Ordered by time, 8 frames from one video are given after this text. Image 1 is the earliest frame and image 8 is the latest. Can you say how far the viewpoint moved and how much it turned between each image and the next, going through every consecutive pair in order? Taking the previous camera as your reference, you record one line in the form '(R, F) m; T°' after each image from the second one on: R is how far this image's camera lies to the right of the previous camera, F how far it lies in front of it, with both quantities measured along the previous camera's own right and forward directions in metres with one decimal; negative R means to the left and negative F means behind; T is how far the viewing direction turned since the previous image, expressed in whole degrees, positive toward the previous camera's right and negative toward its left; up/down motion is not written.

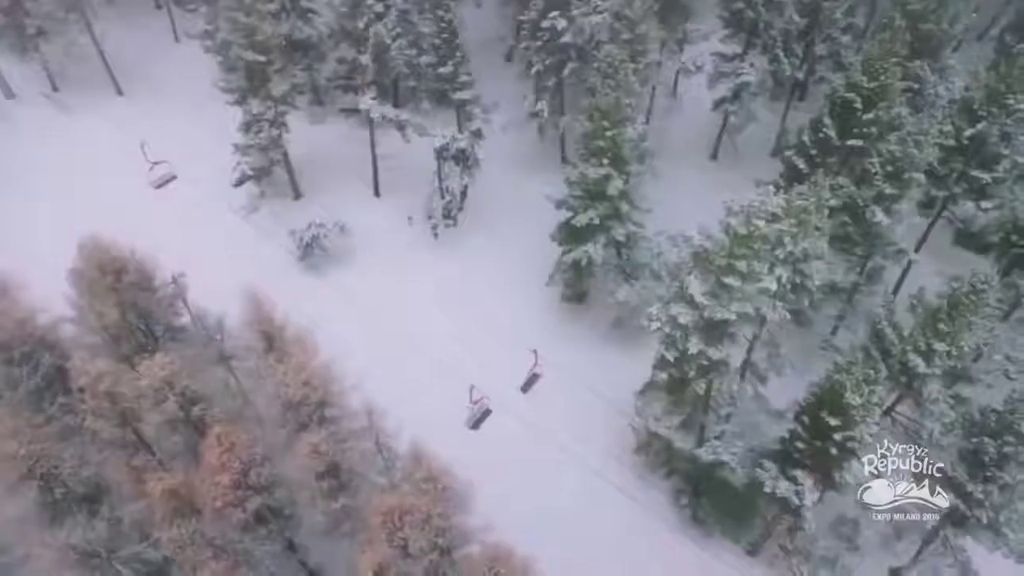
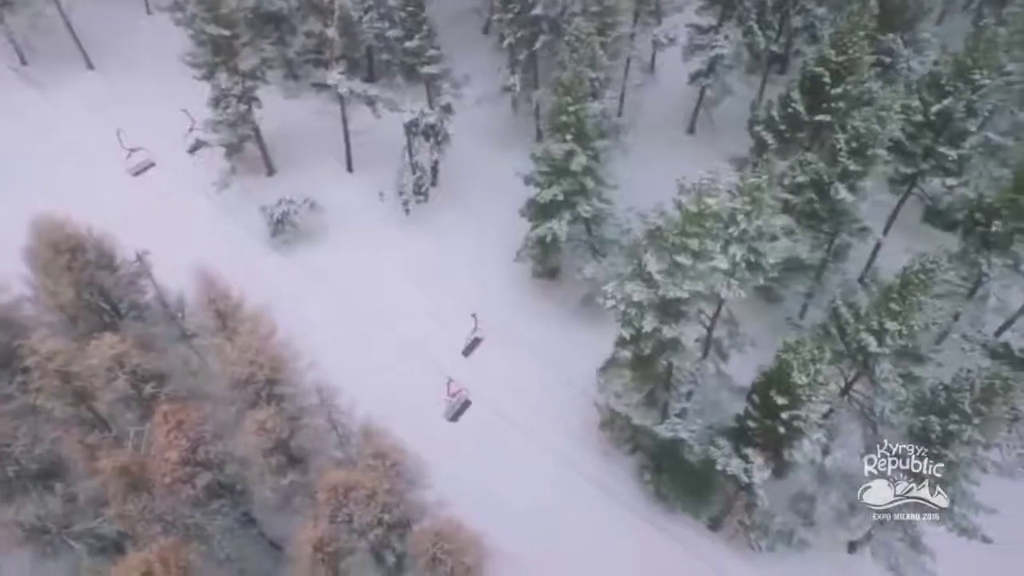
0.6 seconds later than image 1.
(+2.1, 0.0) m; 0°
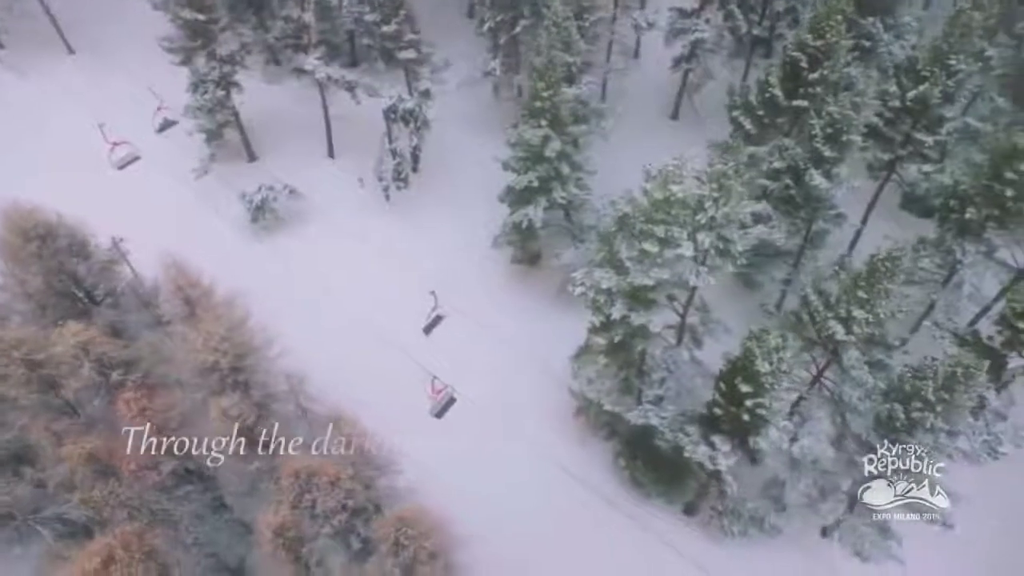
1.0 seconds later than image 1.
(+1.4, 0.0) m; 0°
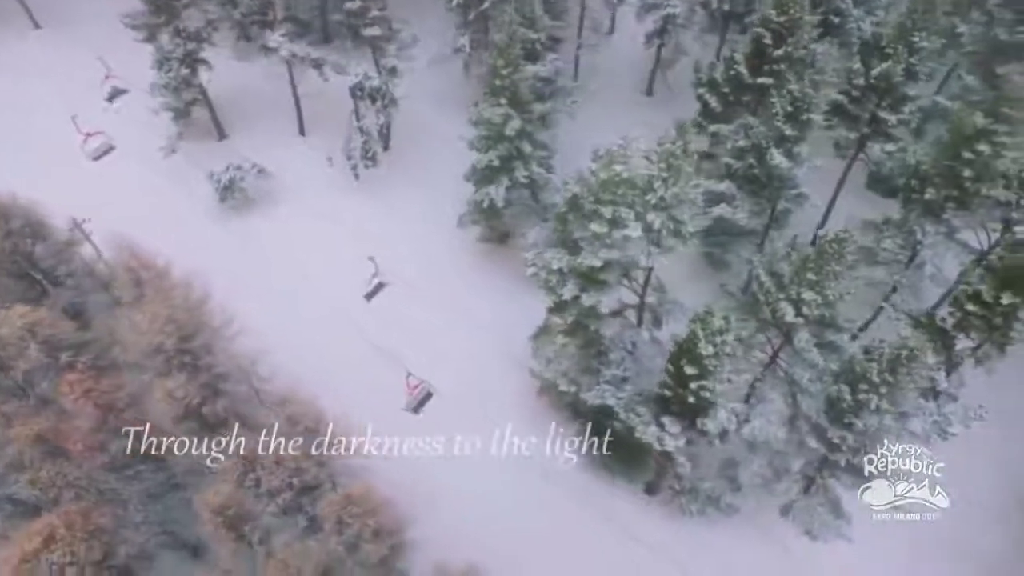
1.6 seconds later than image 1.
(+2.2, +0.1) m; 0°
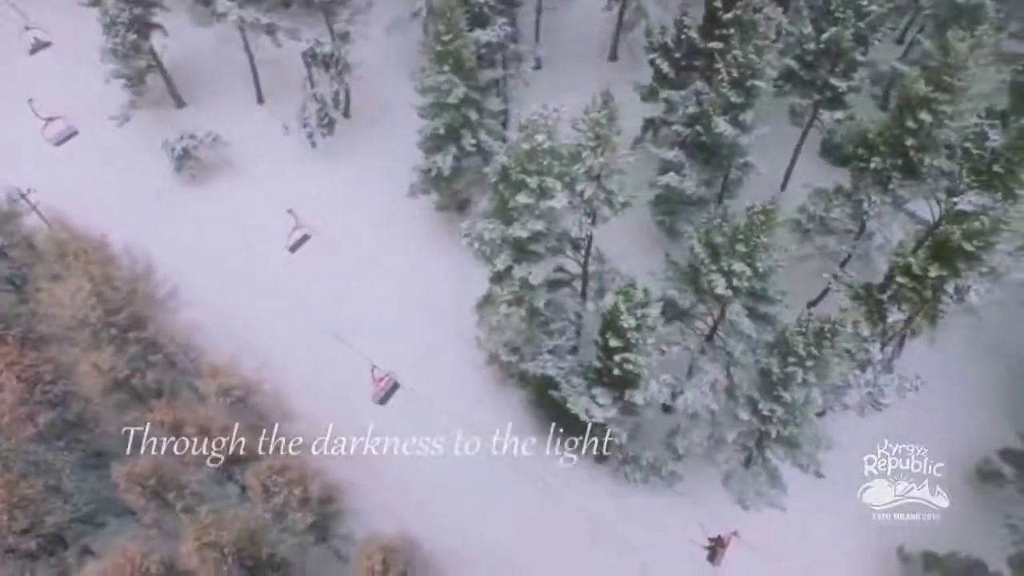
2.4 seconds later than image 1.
(+3.0, +0.1) m; 0°
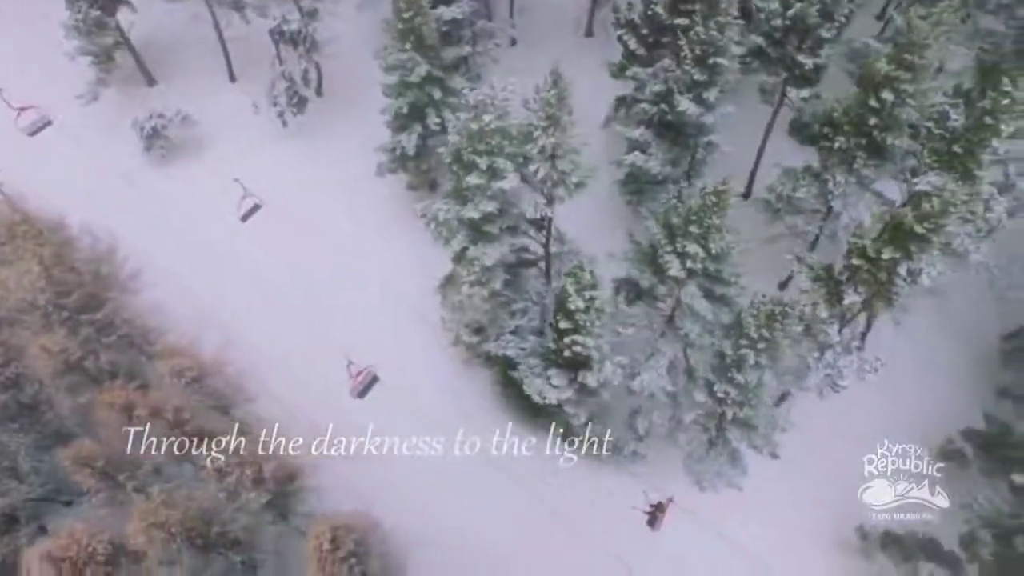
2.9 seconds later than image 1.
(+2.0, +0.1) m; 0°
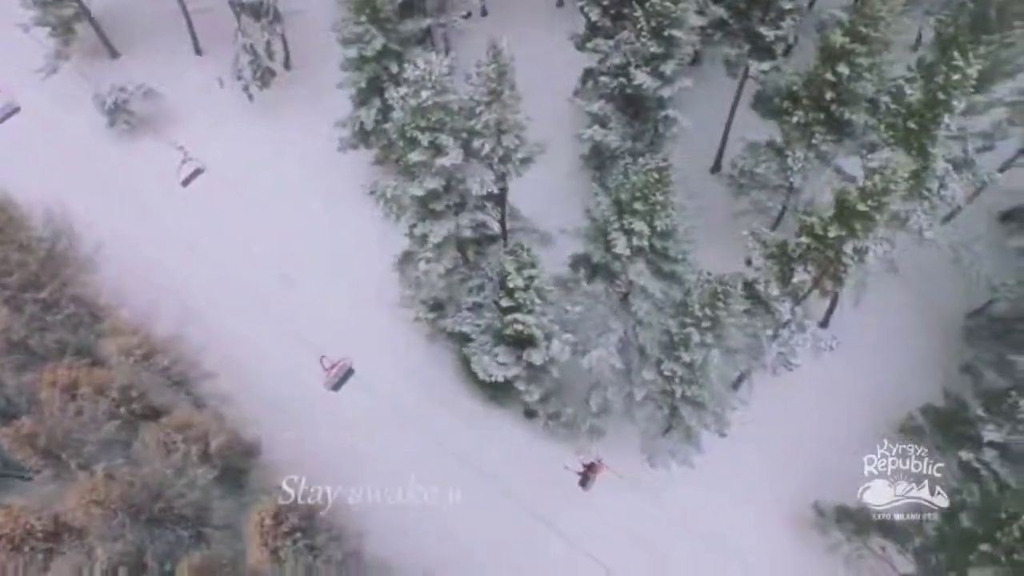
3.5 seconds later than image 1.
(+2.3, +0.2) m; 0°
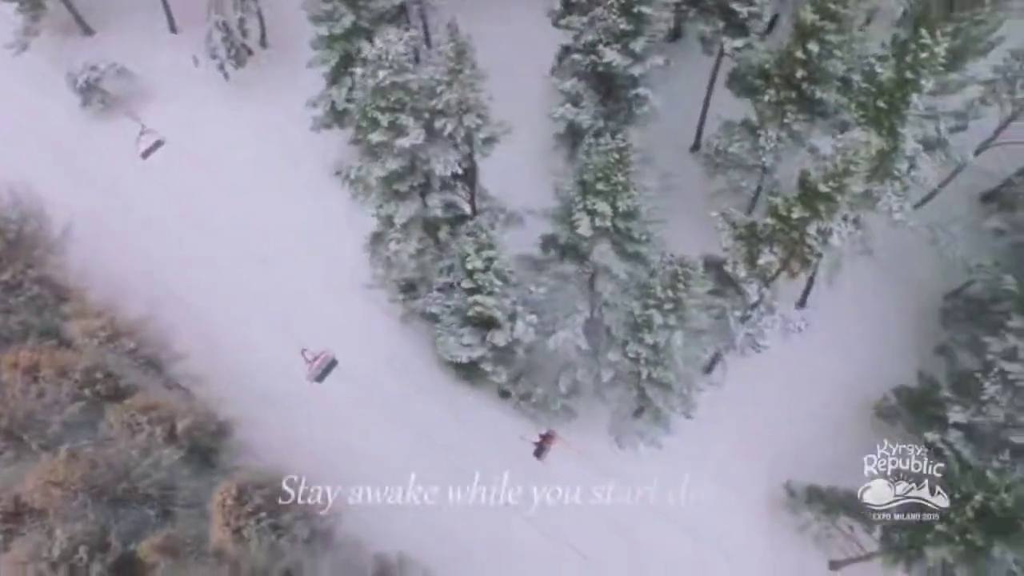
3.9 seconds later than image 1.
(+1.5, +0.1) m; 0°
